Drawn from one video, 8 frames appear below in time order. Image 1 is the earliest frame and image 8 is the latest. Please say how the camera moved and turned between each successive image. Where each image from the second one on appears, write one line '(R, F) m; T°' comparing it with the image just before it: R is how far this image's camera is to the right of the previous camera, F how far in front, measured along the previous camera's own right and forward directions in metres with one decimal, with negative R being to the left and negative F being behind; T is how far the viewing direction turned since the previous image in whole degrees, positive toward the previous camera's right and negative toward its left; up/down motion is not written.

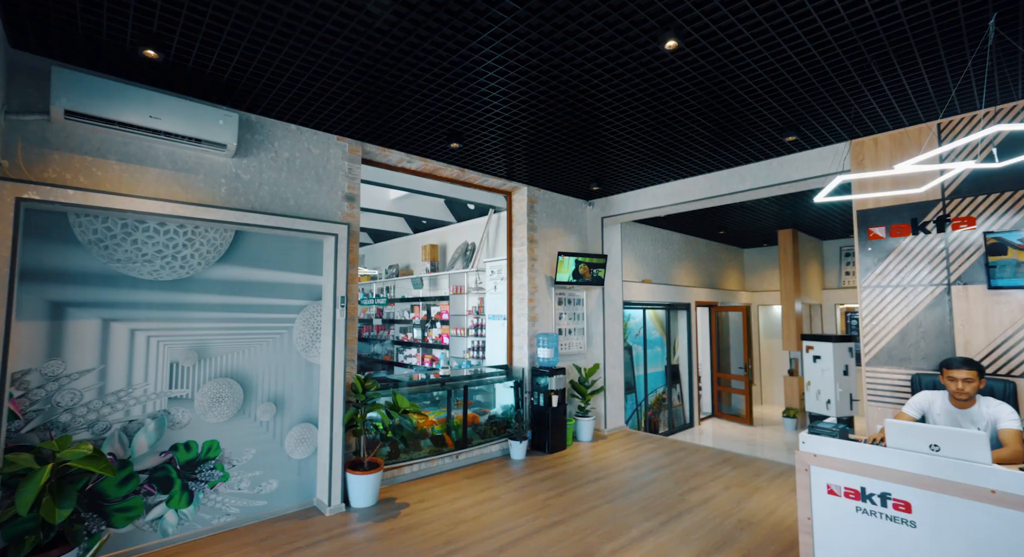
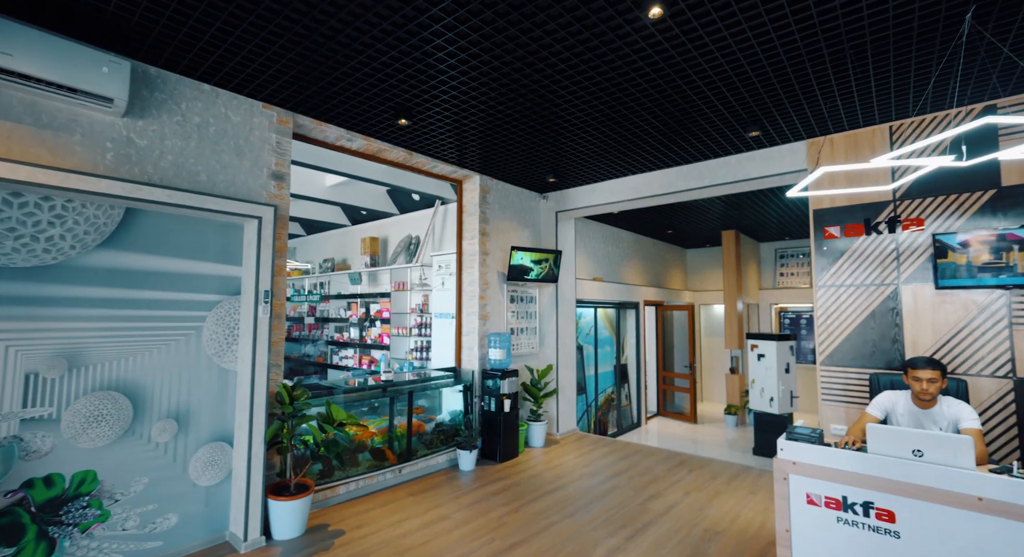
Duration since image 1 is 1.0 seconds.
(-0.1, +0.4) m; +7°
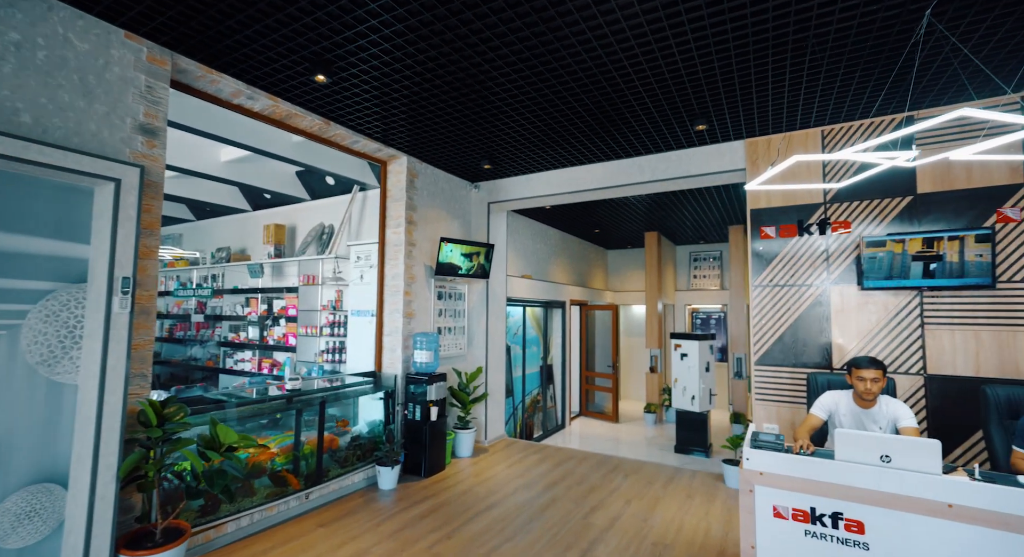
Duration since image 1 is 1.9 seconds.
(-0.1, +0.5) m; +10°
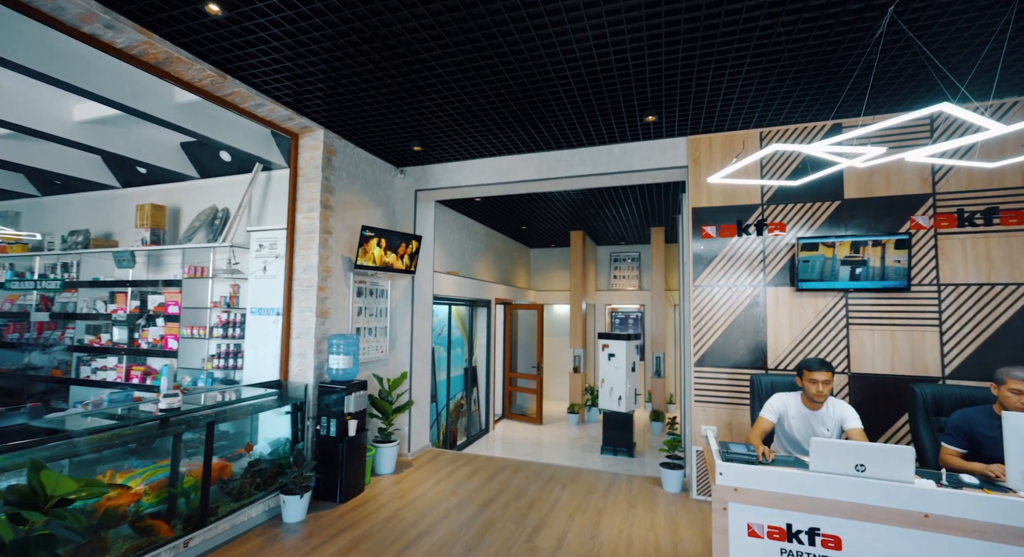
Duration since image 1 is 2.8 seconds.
(-0.2, +0.5) m; +10°
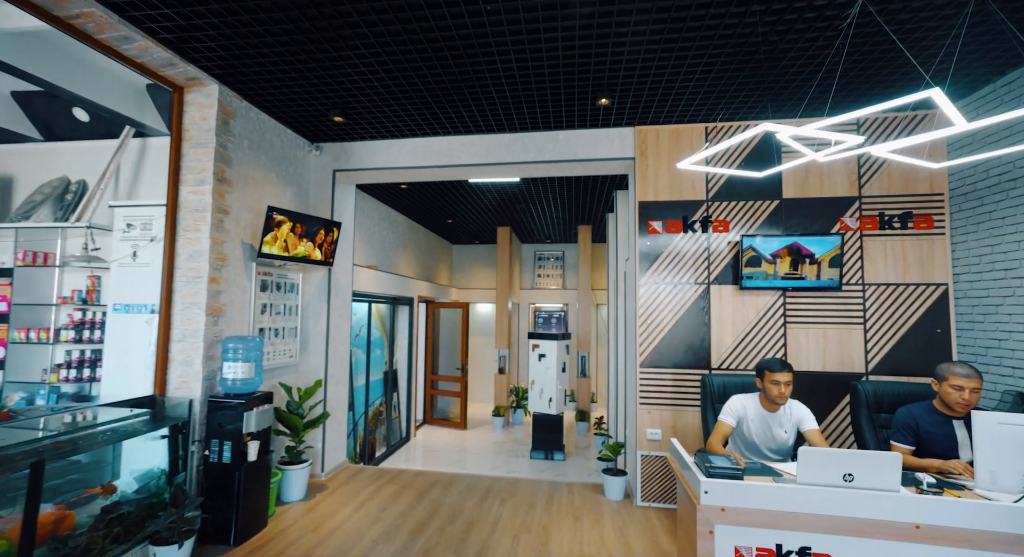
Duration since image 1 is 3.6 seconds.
(-0.2, +0.5) m; +10°
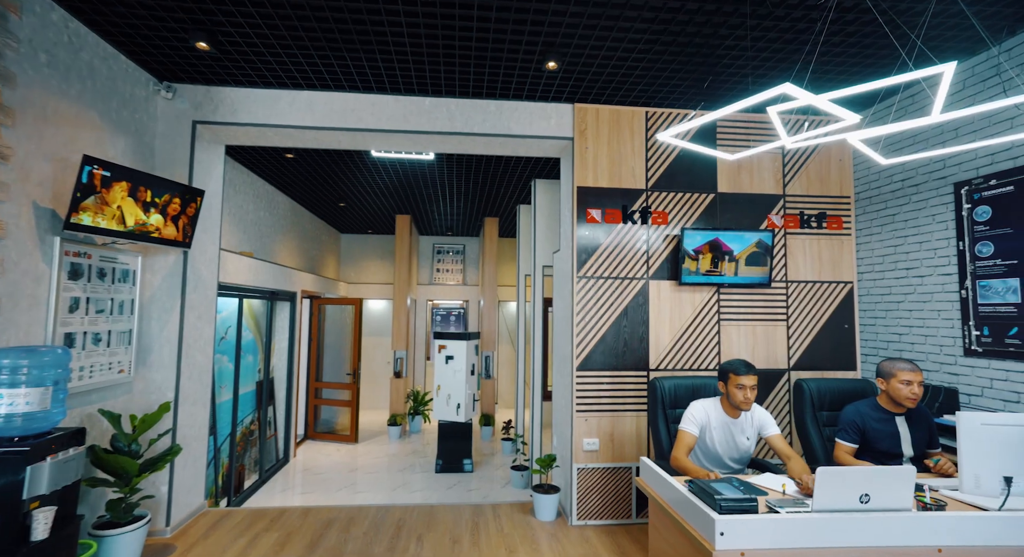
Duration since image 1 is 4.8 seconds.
(-0.3, +0.7) m; +14°
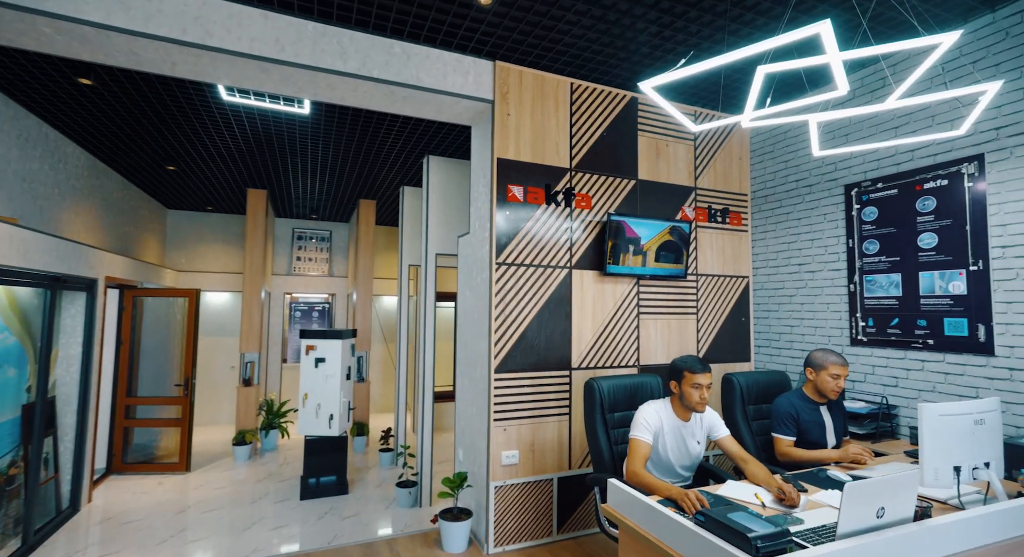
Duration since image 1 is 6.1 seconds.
(-0.3, +0.7) m; +17°
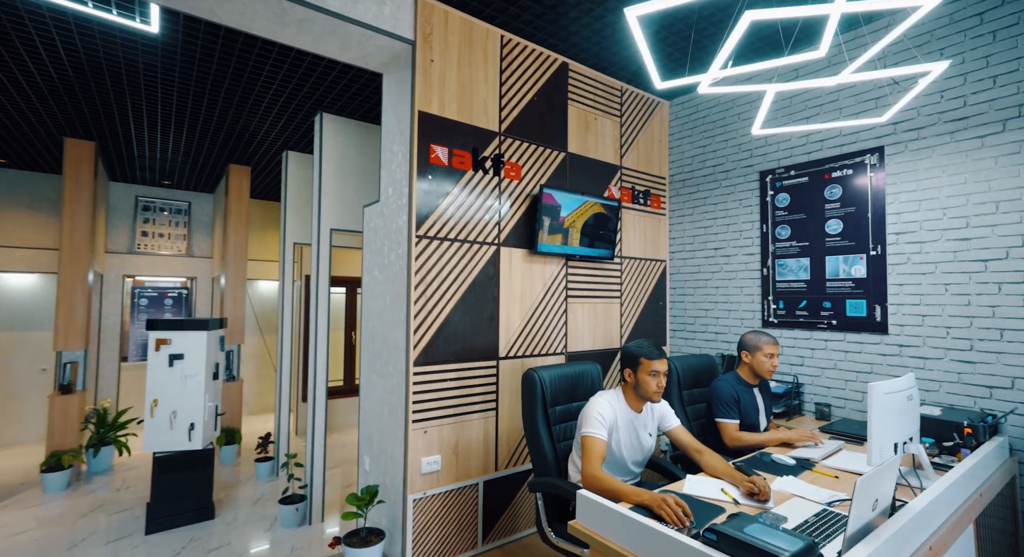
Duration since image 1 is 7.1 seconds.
(-0.2, +0.5) m; +13°
